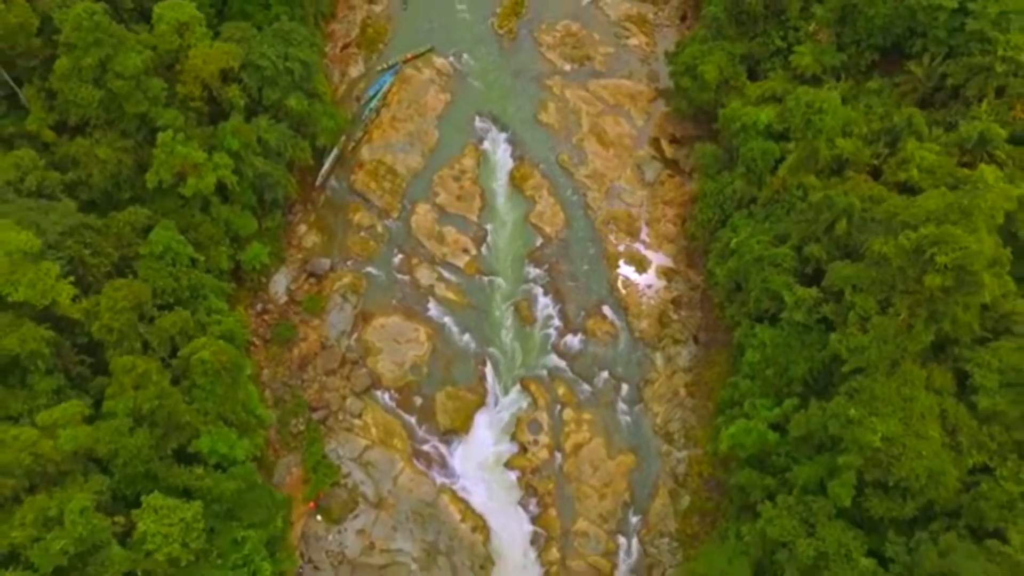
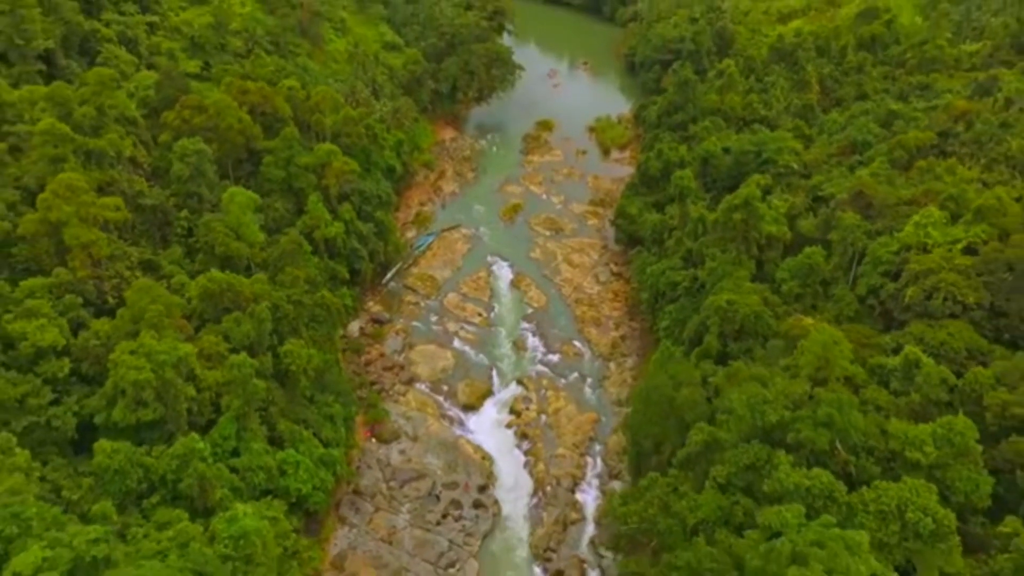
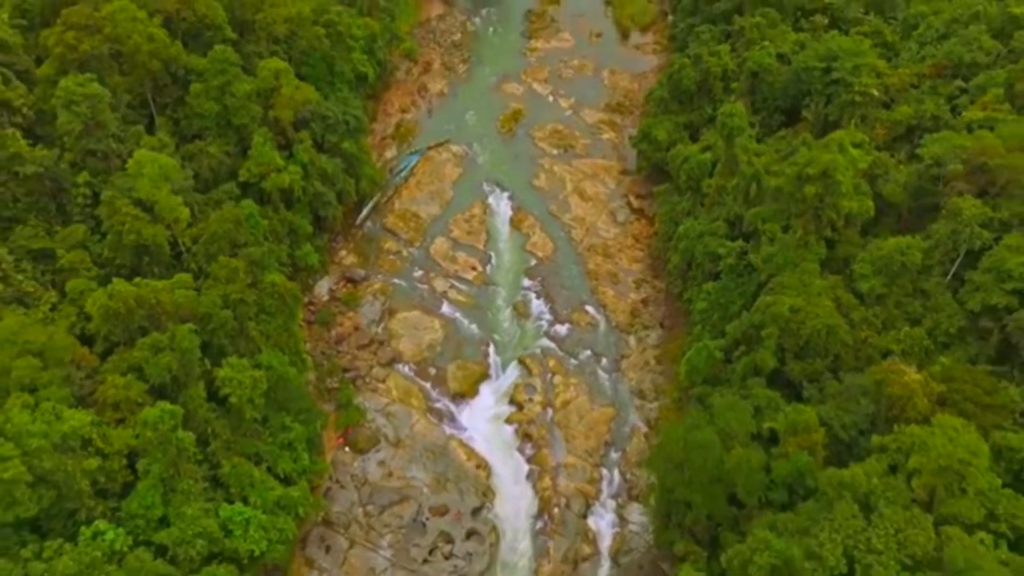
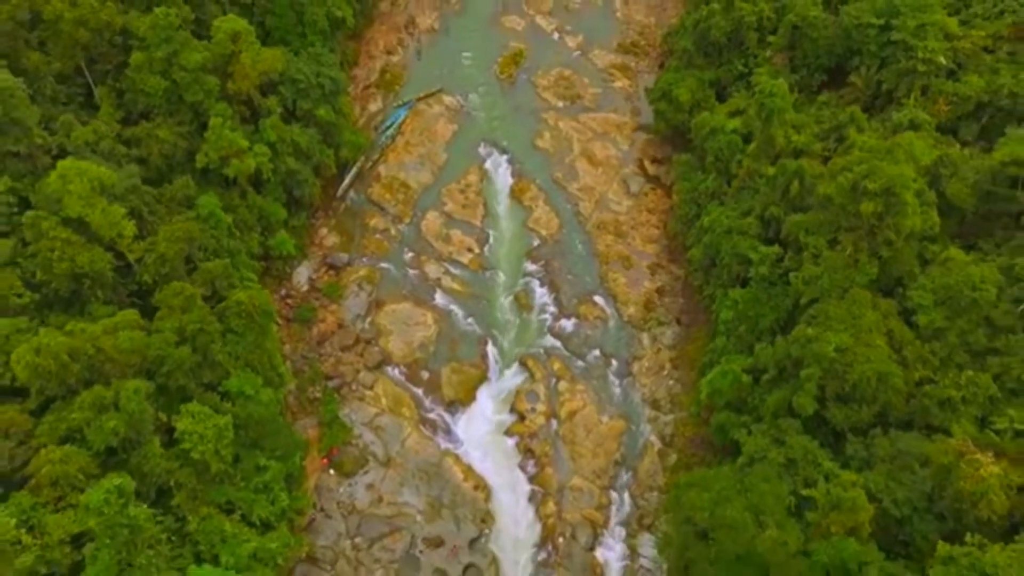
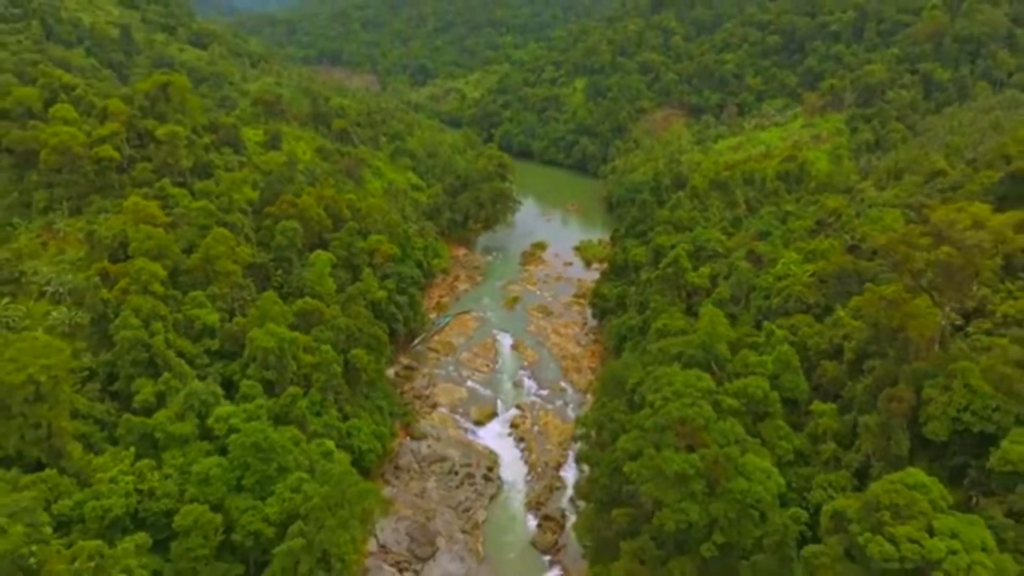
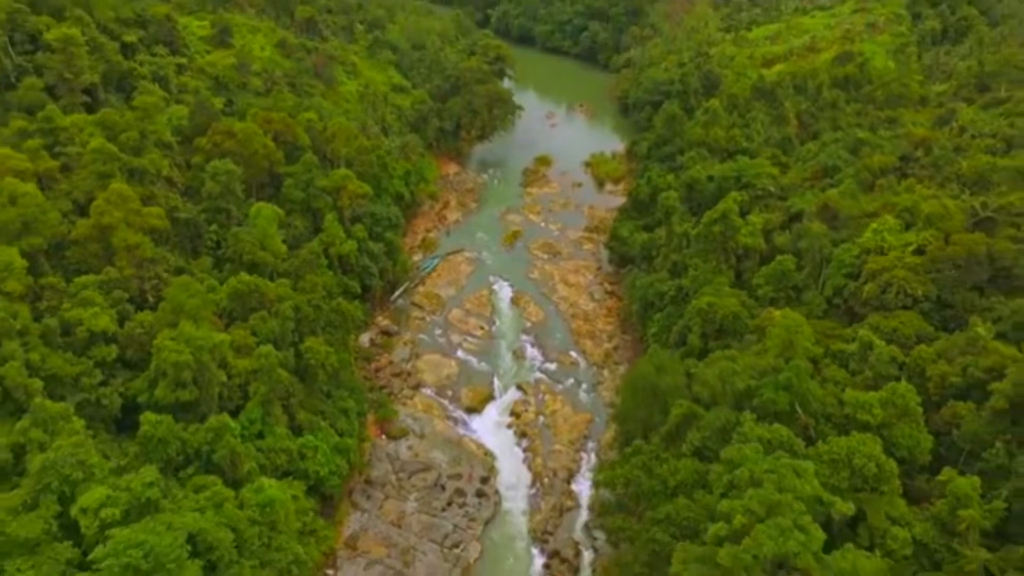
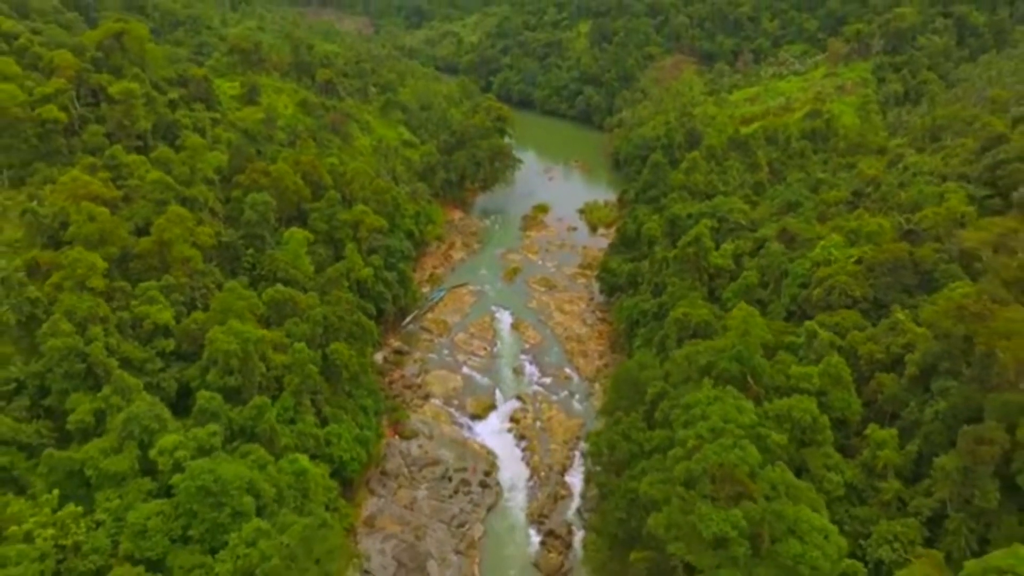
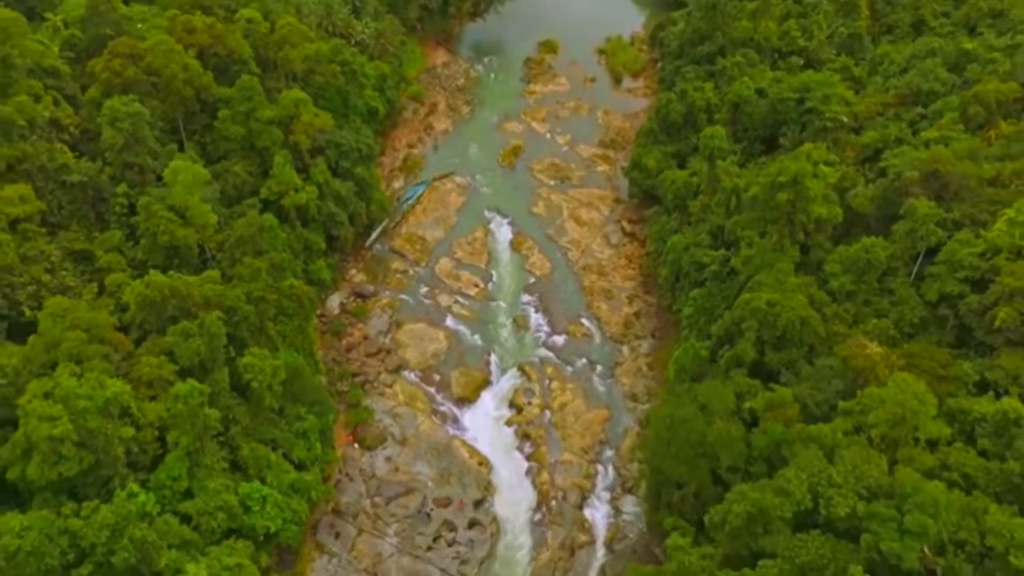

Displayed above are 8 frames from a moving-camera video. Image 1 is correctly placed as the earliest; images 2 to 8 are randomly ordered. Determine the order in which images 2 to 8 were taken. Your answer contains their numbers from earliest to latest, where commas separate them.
4, 3, 8, 2, 6, 7, 5
